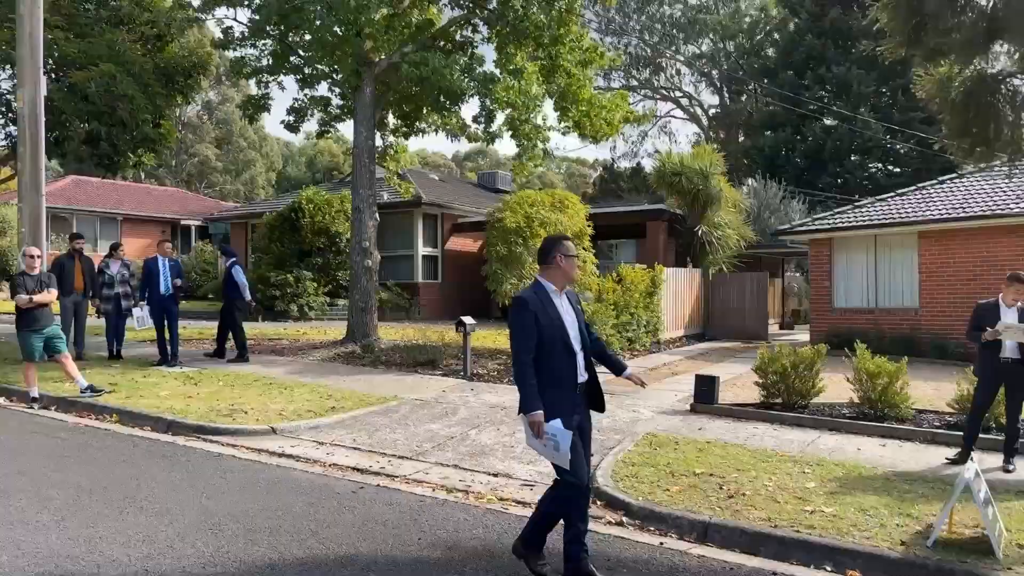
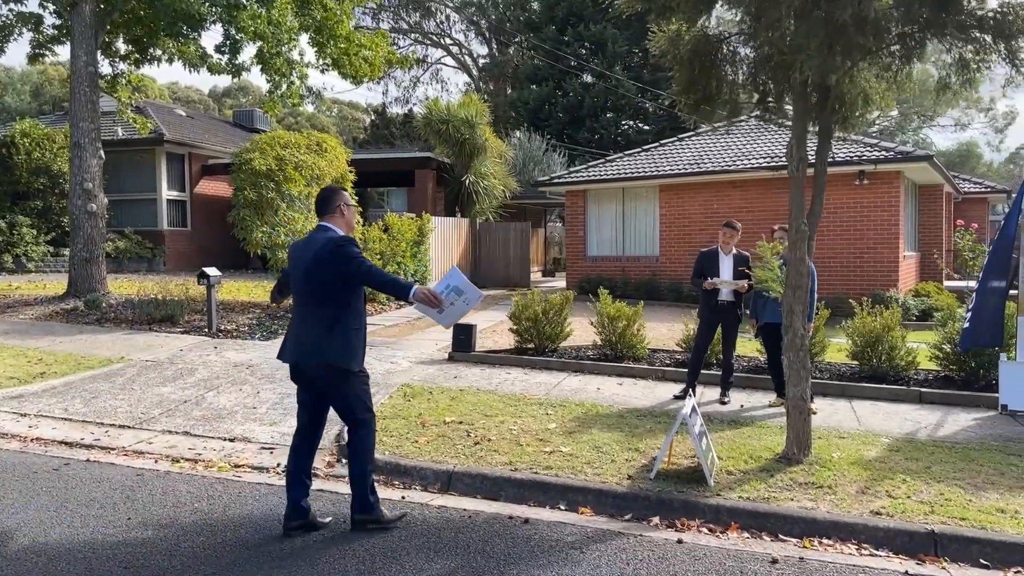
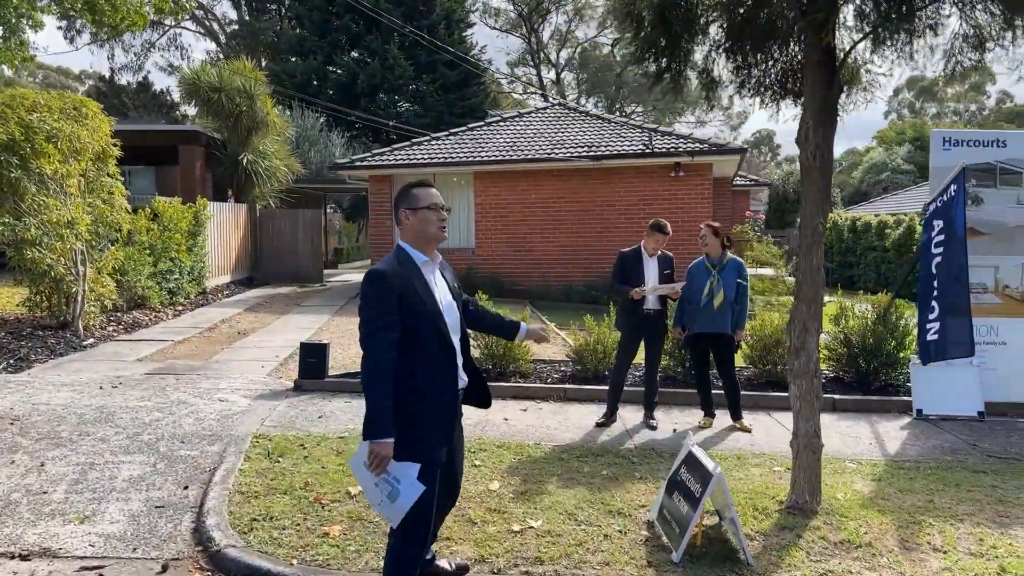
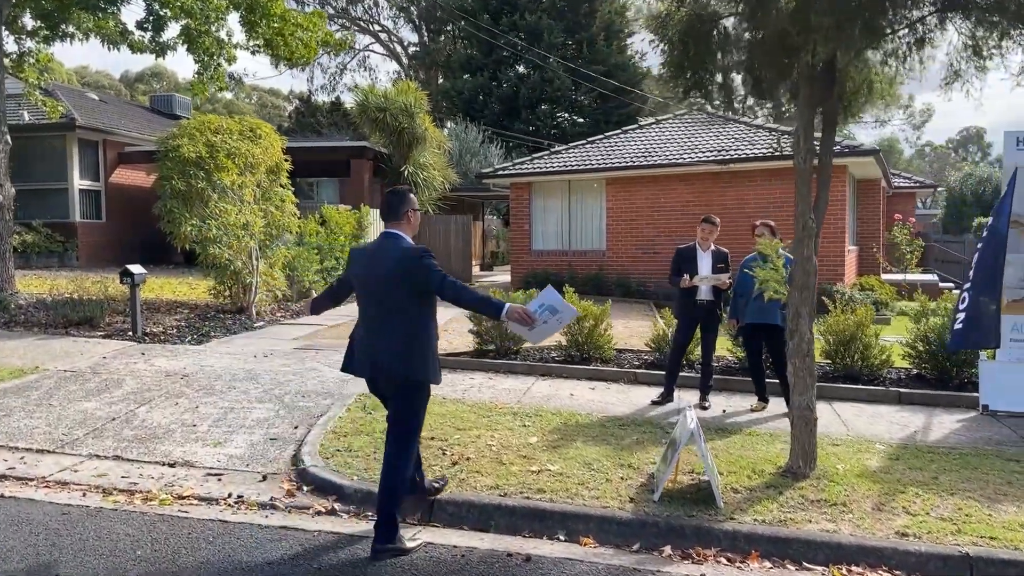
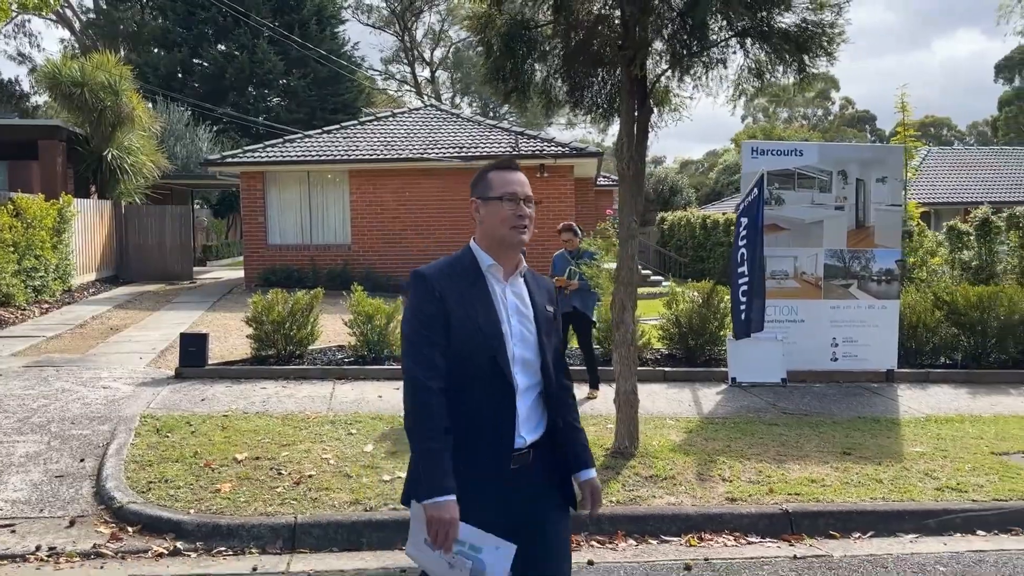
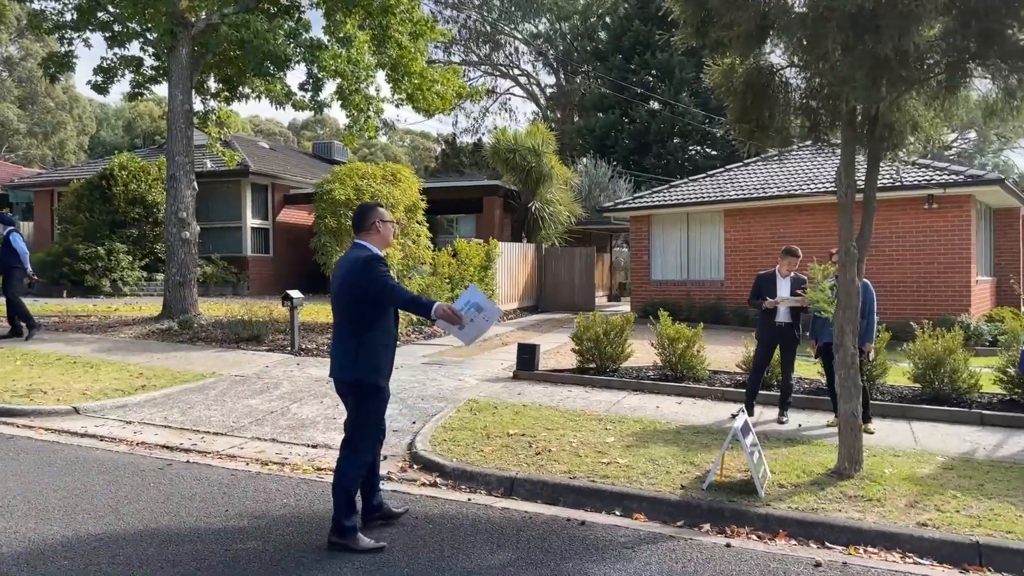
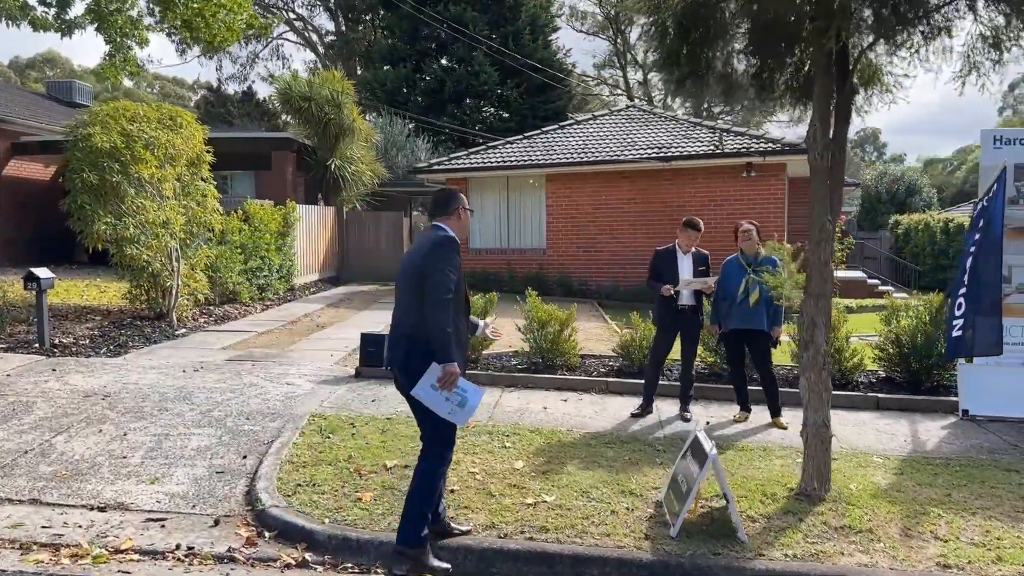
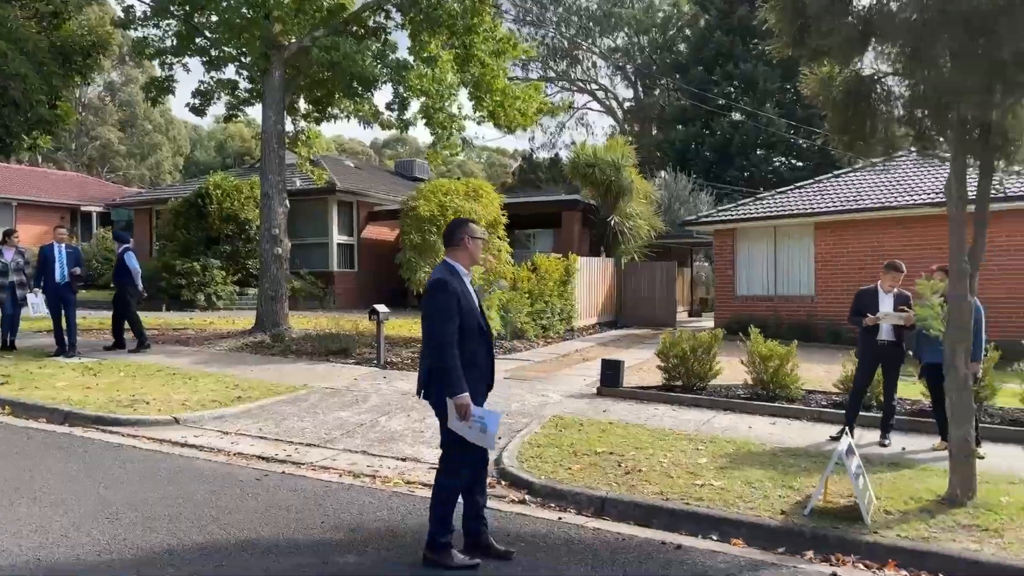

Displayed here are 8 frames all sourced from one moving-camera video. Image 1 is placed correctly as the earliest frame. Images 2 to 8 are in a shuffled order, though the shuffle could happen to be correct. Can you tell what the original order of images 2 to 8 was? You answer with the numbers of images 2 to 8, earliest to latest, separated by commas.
8, 6, 2, 4, 7, 3, 5
